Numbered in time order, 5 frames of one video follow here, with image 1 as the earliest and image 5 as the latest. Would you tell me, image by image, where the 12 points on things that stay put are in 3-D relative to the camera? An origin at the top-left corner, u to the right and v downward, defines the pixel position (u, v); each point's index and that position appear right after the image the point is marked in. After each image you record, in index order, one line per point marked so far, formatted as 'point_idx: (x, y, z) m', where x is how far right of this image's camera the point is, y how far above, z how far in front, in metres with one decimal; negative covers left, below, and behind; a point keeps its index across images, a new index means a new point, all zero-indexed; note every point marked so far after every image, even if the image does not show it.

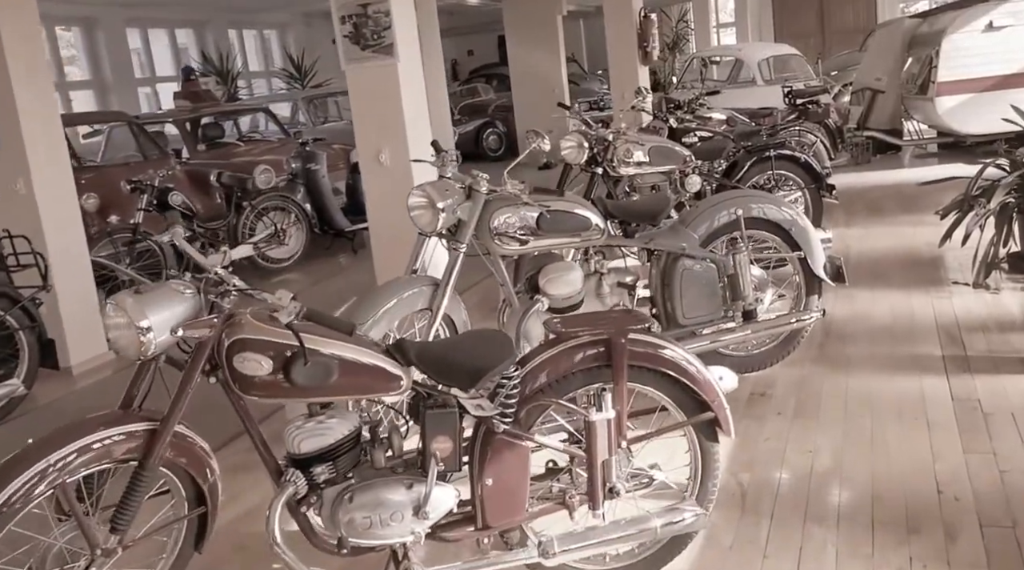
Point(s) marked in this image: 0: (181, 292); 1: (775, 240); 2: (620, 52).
0: (-0.7, 0.0, +1.9) m
1: (+1.0, +0.2, +3.4) m
2: (+0.9, +2.0, +7.9) m
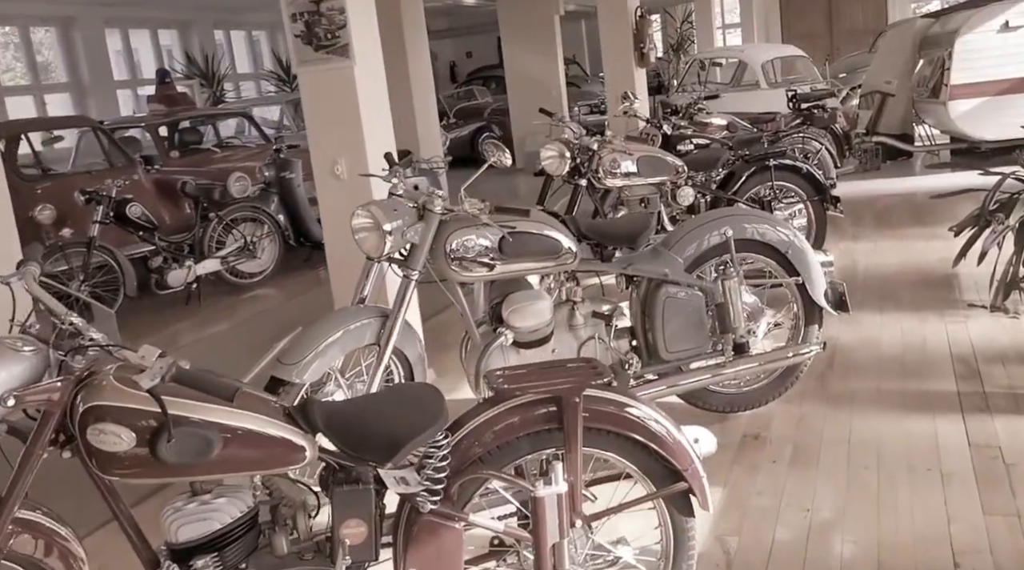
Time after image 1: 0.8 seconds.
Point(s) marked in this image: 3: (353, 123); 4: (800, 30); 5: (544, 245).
0: (-0.8, -0.1, +1.5) m
1: (+0.9, +0.1, +3.1) m
2: (+0.8, +1.9, +7.6) m
3: (-0.6, +0.6, +3.5) m
4: (+4.7, +4.2, +15.2) m
5: (+0.1, +0.1, +2.8) m
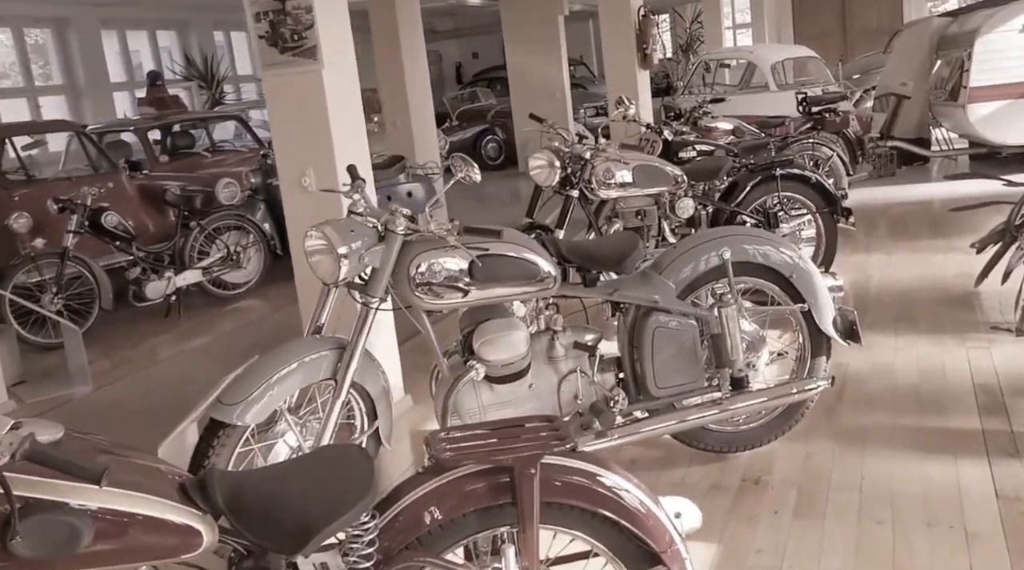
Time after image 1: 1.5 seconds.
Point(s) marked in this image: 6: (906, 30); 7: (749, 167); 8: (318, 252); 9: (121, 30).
0: (-0.9, -0.2, +1.3) m
1: (+0.8, 0.0, +2.8) m
2: (+0.8, +1.8, +7.3) m
3: (-0.7, +0.5, +3.2) m
4: (+4.8, +4.1, +14.8) m
5: (0.0, 0.0, +2.5) m
6: (+3.5, +2.3, +8.3) m
7: (+1.1, +0.6, +4.4) m
8: (-0.5, +0.1, +2.4) m
9: (-4.5, +3.0, +10.7) m
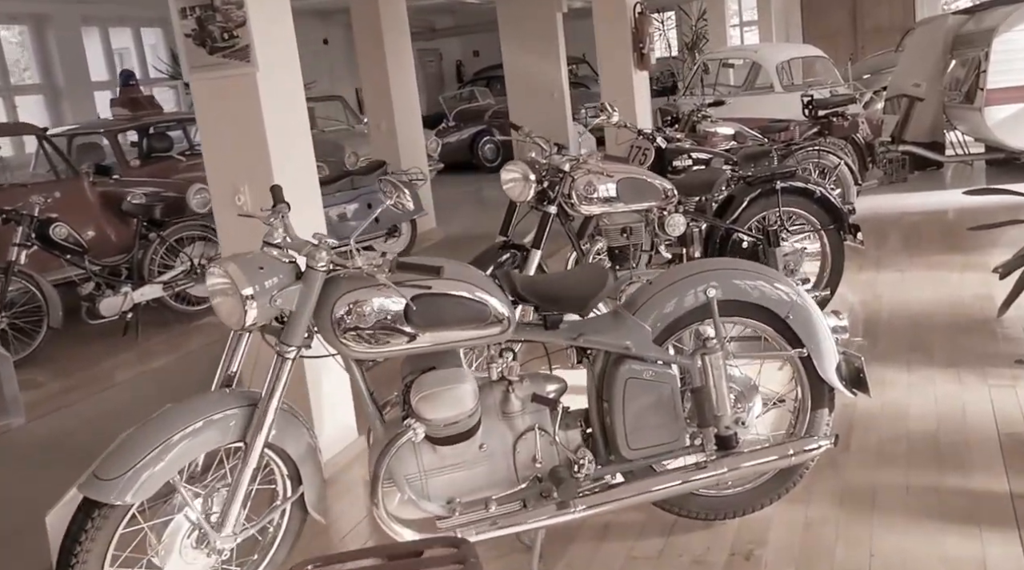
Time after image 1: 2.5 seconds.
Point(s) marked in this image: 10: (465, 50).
0: (-1.0, -0.3, +0.9) m
1: (+0.7, -0.1, +2.4) m
2: (+0.7, +1.7, +6.9) m
3: (-0.8, +0.4, +2.9) m
4: (+4.8, +4.0, +14.4) m
5: (-0.1, -0.1, +2.1) m
6: (+3.5, +2.2, +7.9) m
7: (+1.0, +0.5, +4.0) m
8: (-0.6, 0.0, +2.0) m
9: (-4.6, +2.9, +10.4) m
10: (-0.9, +4.3, +17.0) m
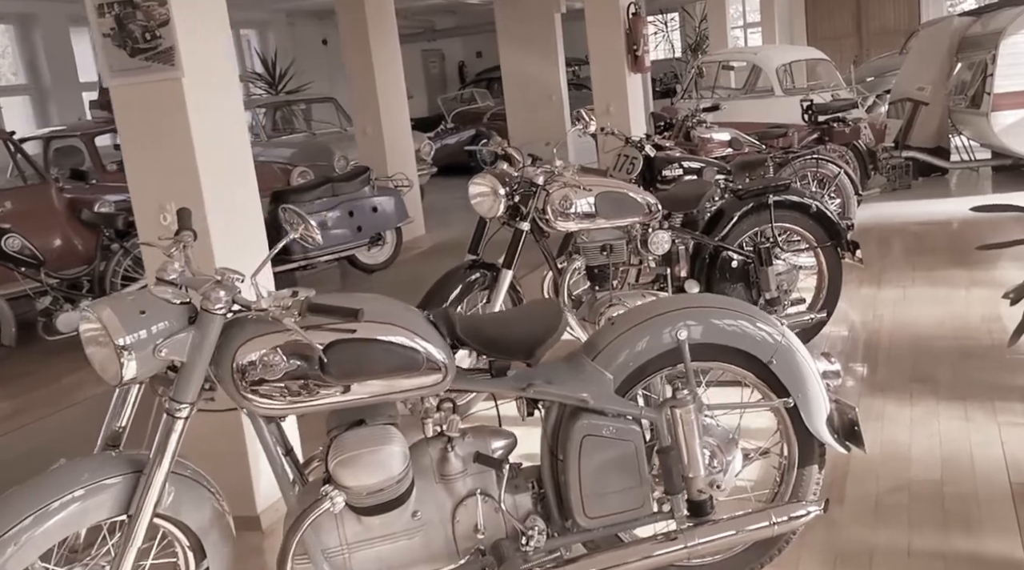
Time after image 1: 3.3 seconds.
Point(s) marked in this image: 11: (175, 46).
0: (-1.2, -0.4, +0.6) m
1: (+0.5, -0.2, +2.0) m
2: (+0.7, +1.6, +6.5) m
3: (-0.9, +0.4, +2.6) m
4: (+4.8, +3.9, +14.0) m
5: (-0.2, -0.1, +1.8) m
6: (+3.4, +2.1, +7.5) m
7: (+0.9, +0.4, +3.7) m
8: (-0.8, -0.1, +1.7) m
9: (-4.6, +2.8, +10.1) m
10: (-0.8, +4.2, +16.7) m
11: (-0.9, +0.6, +2.5) m
